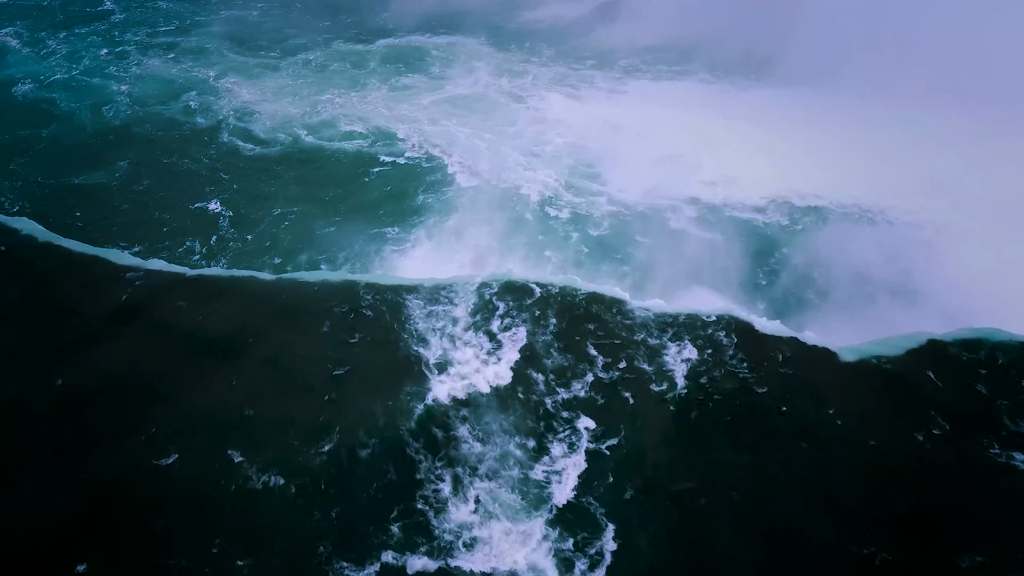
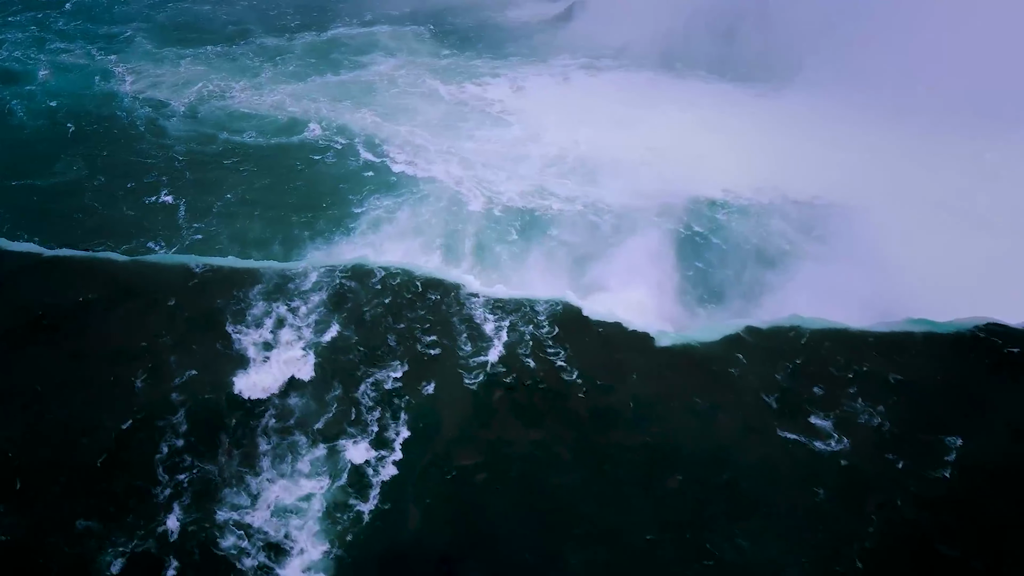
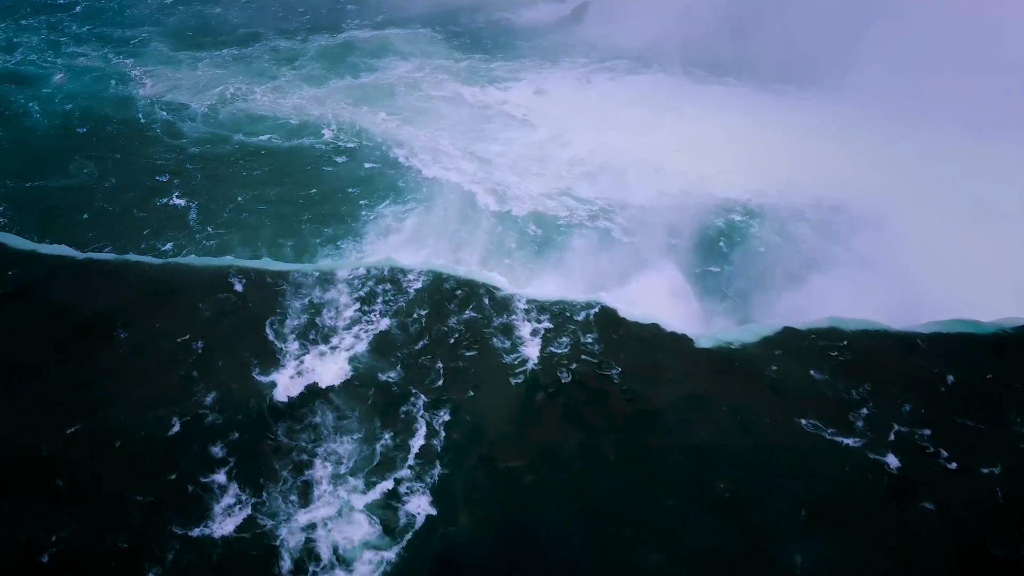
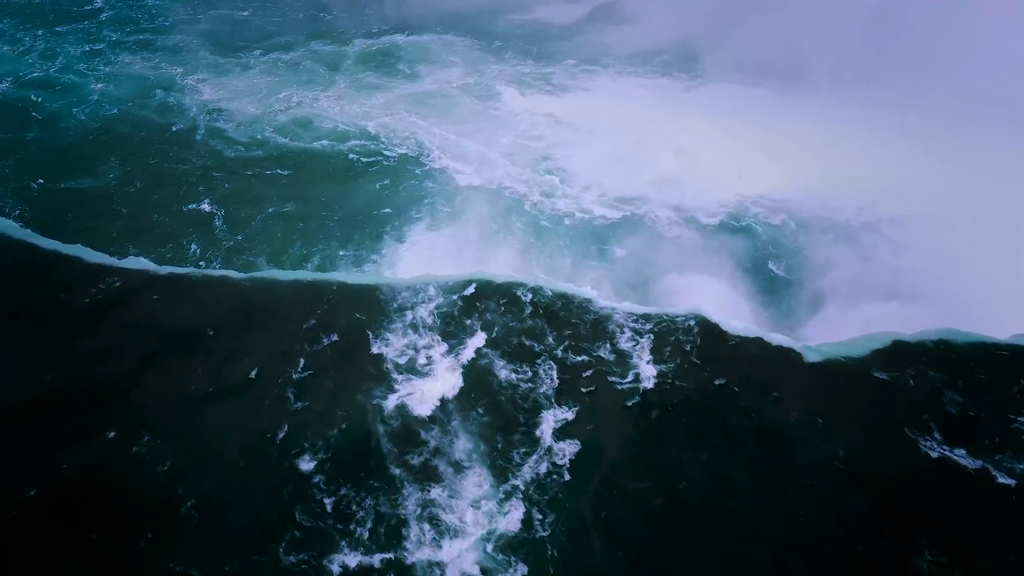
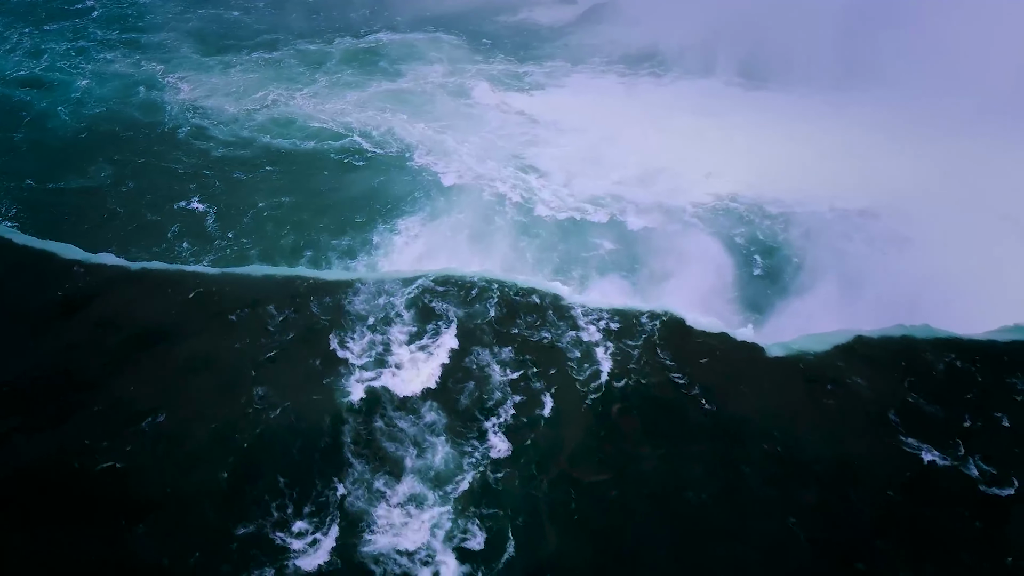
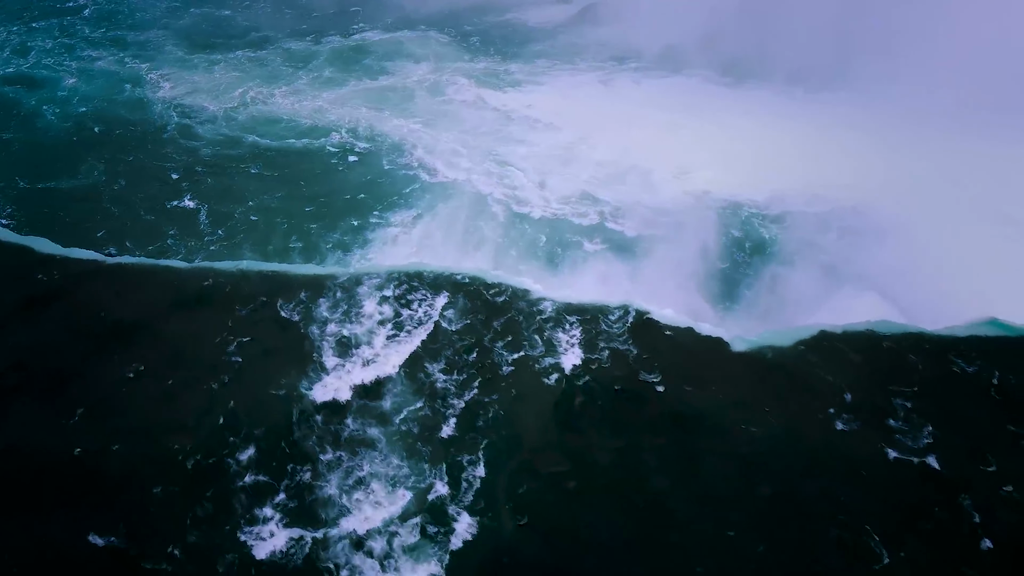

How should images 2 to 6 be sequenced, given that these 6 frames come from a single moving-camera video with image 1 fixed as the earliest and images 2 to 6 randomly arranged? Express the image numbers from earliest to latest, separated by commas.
4, 5, 6, 3, 2
